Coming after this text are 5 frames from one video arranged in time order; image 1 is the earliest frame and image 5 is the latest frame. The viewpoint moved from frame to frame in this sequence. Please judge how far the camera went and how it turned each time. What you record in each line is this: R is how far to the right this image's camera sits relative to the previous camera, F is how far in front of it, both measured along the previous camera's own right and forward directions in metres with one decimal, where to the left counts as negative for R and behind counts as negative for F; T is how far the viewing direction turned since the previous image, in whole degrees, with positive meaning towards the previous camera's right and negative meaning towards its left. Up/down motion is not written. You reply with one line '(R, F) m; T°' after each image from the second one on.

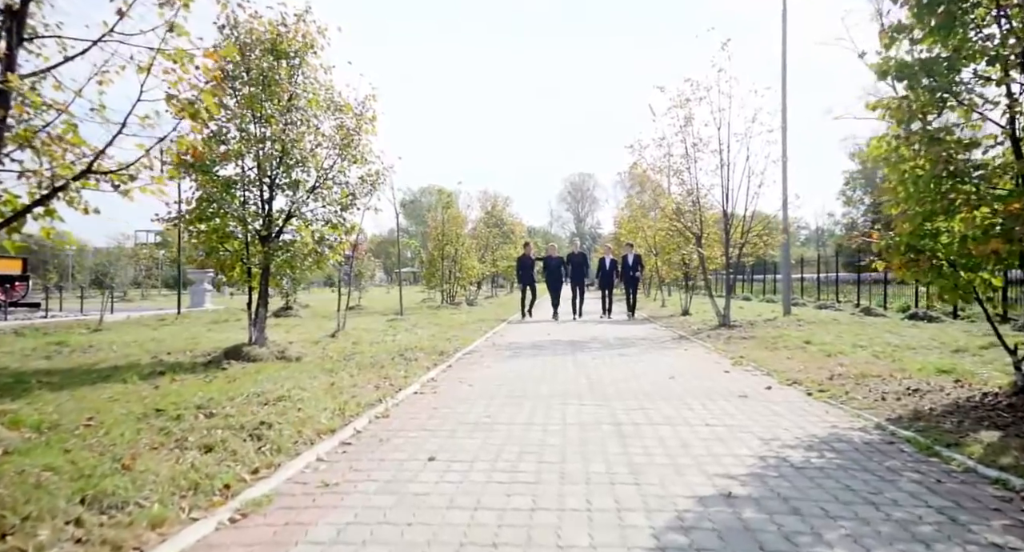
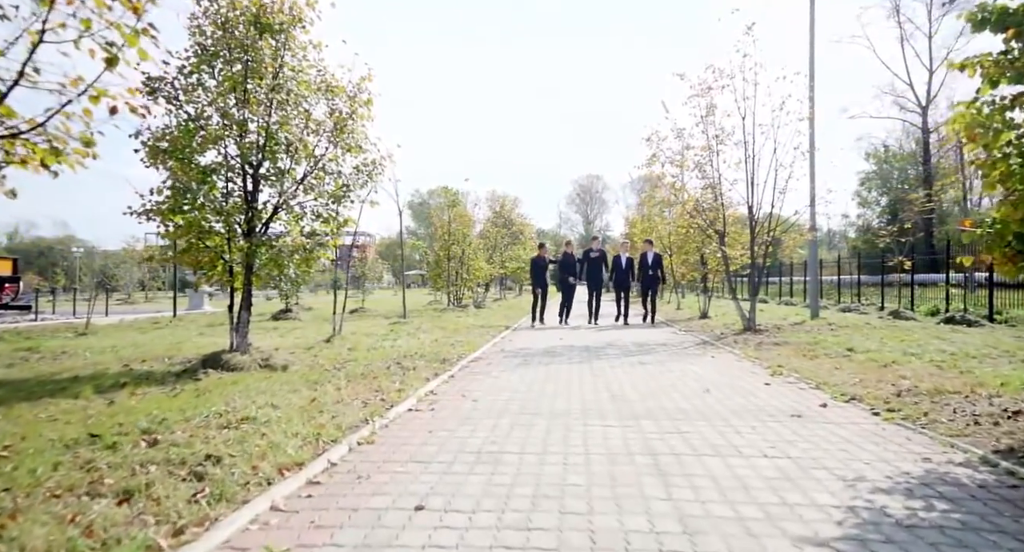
(0.0, +1.0) m; -1°
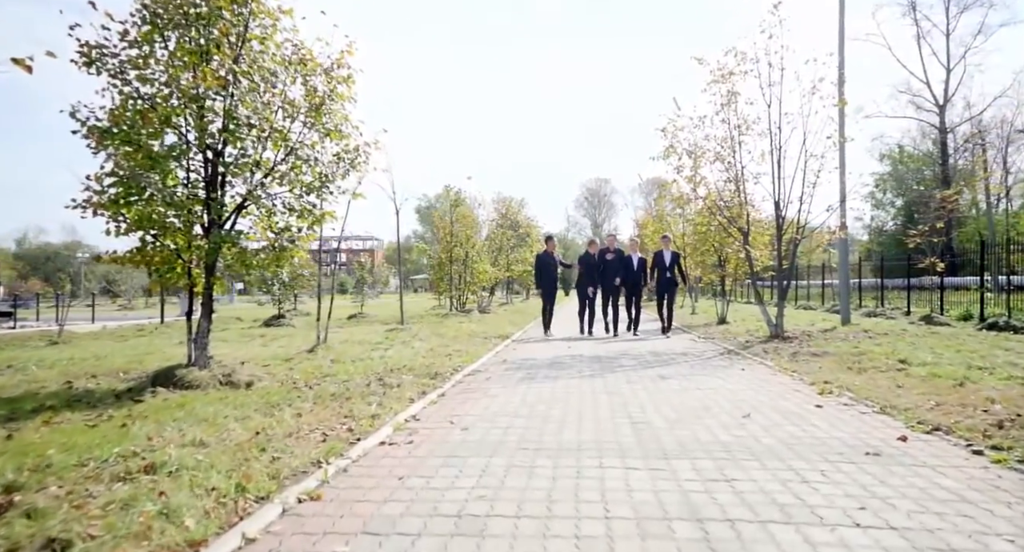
(+0.1, +1.2) m; -1°
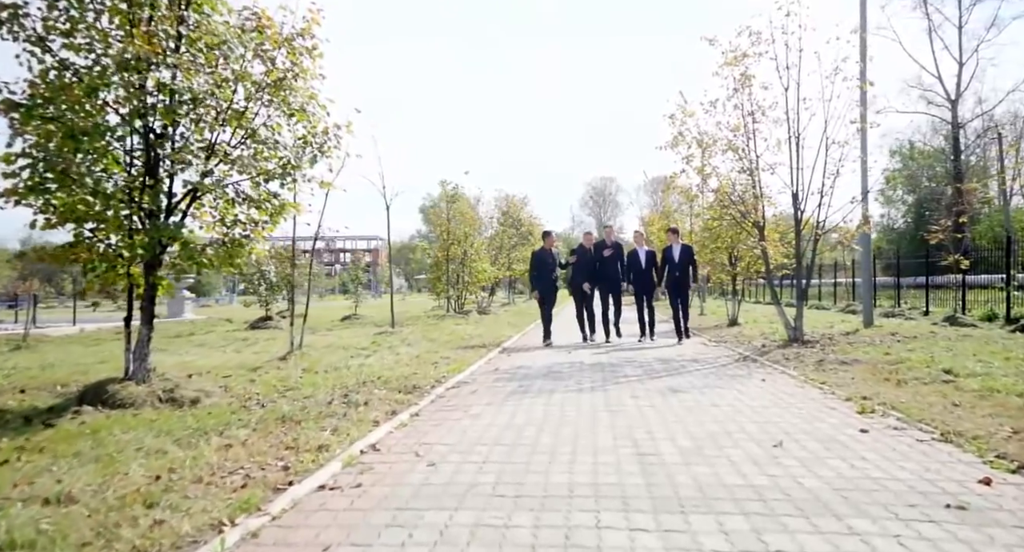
(+0.2, +1.1) m; 0°
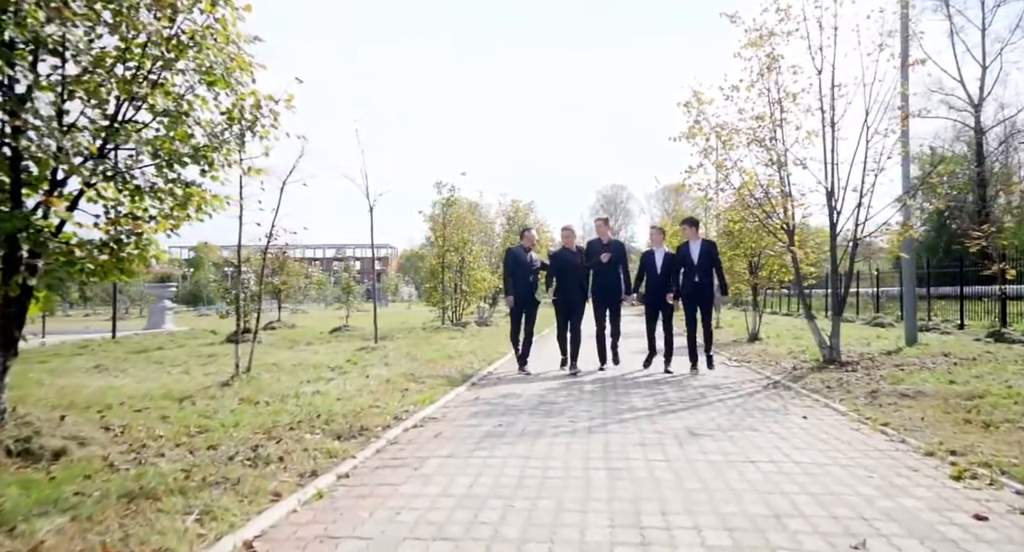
(+0.4, +1.6) m; -1°
